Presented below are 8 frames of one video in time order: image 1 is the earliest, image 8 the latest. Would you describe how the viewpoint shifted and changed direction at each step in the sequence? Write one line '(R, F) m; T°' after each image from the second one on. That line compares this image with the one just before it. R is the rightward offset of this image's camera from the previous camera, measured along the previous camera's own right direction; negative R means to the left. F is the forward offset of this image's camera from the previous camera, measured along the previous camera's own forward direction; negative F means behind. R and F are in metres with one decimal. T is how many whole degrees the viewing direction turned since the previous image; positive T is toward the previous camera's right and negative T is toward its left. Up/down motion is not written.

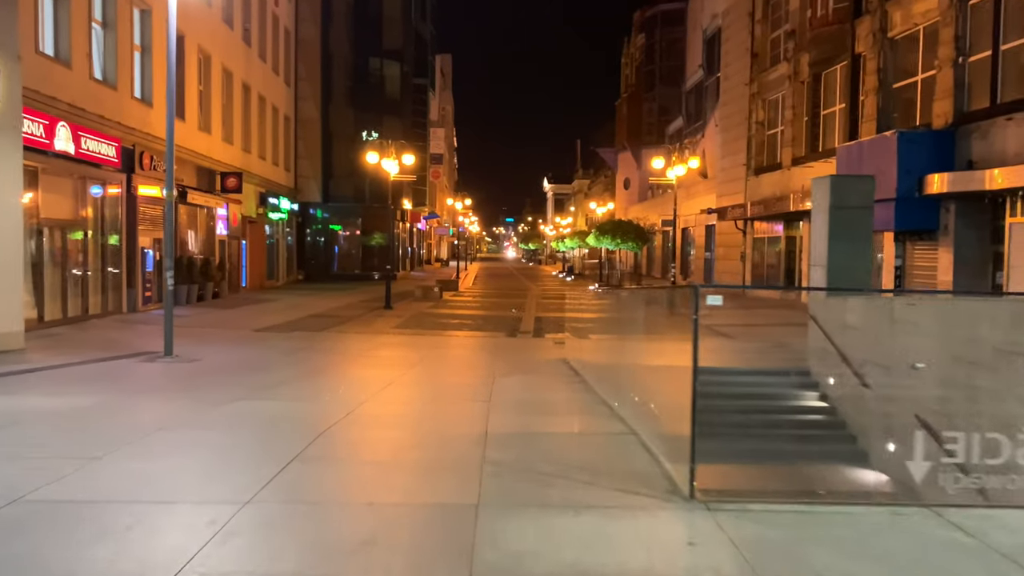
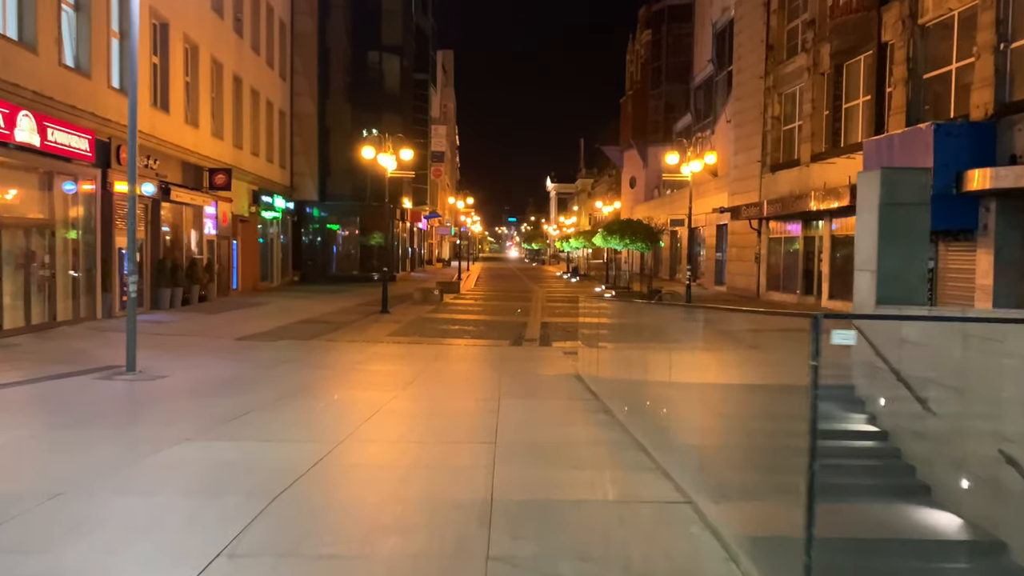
(-0.1, +1.4) m; 0°
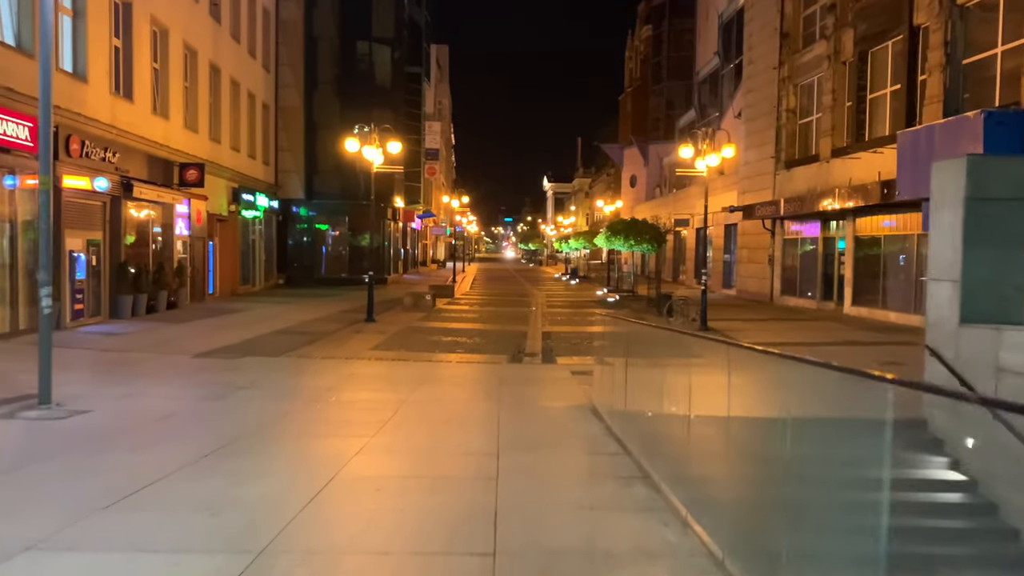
(-0.1, +1.9) m; 0°
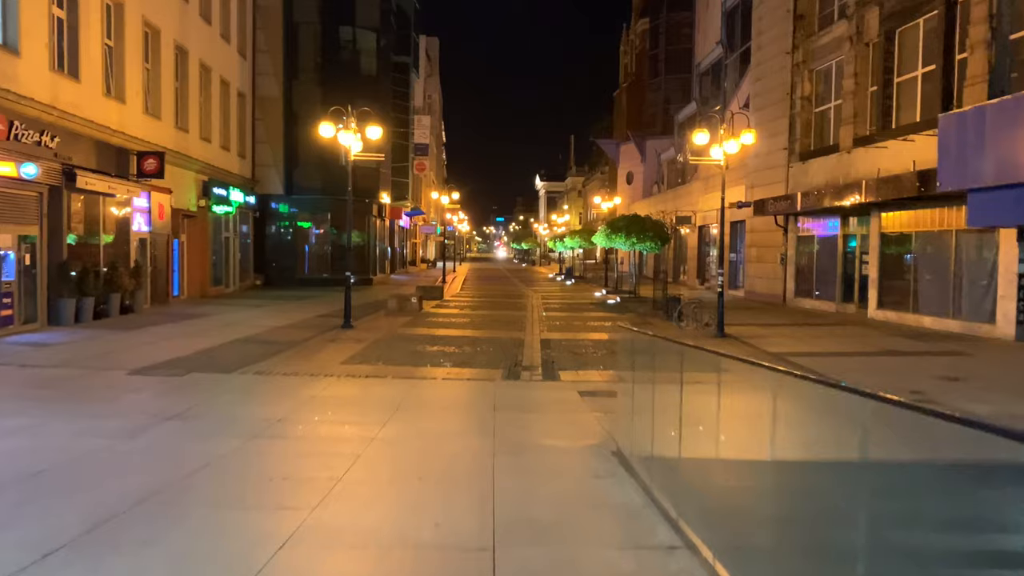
(-0.1, +2.1) m; +1°
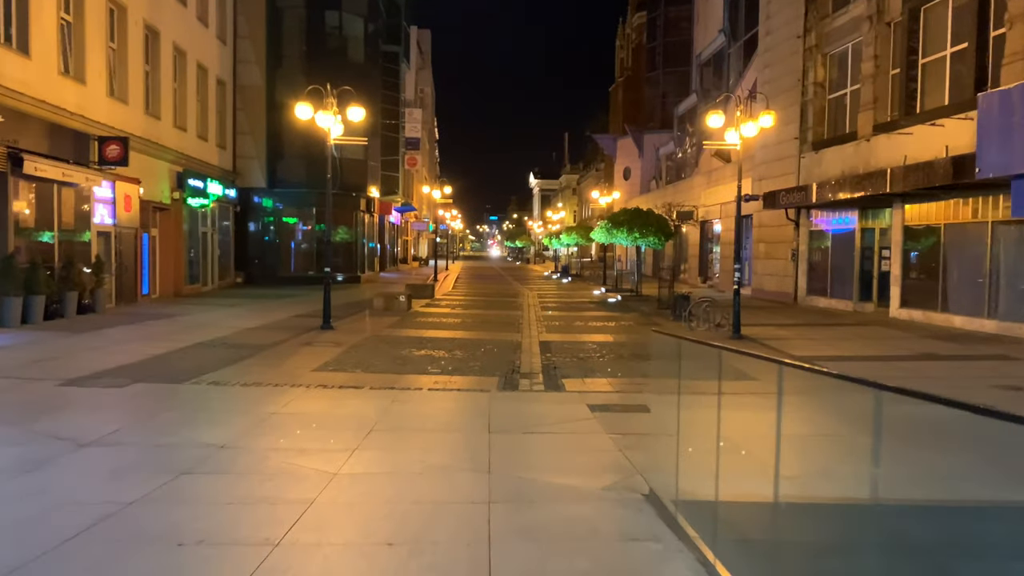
(0.0, +1.6) m; 0°
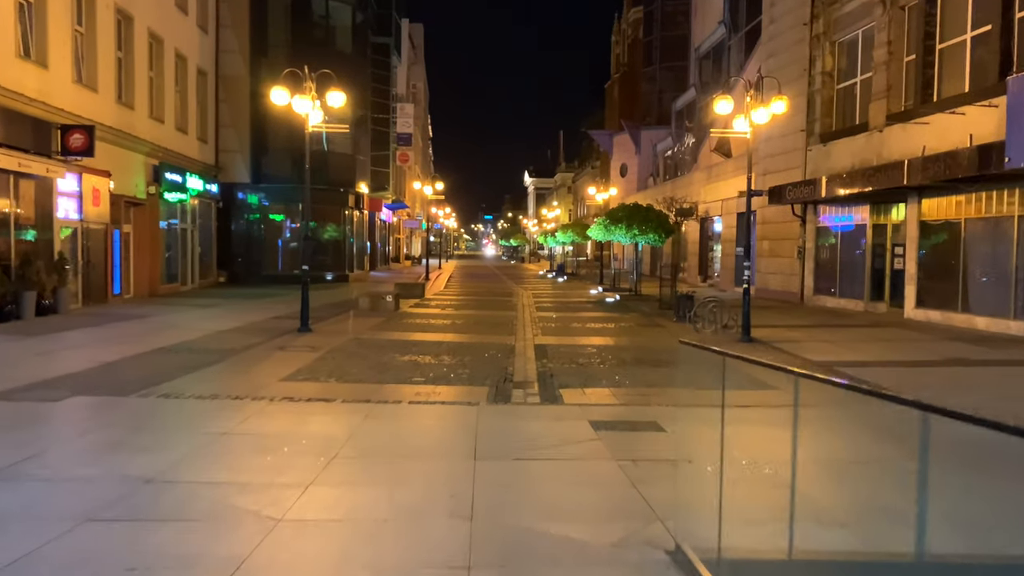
(0.0, +1.2) m; 0°
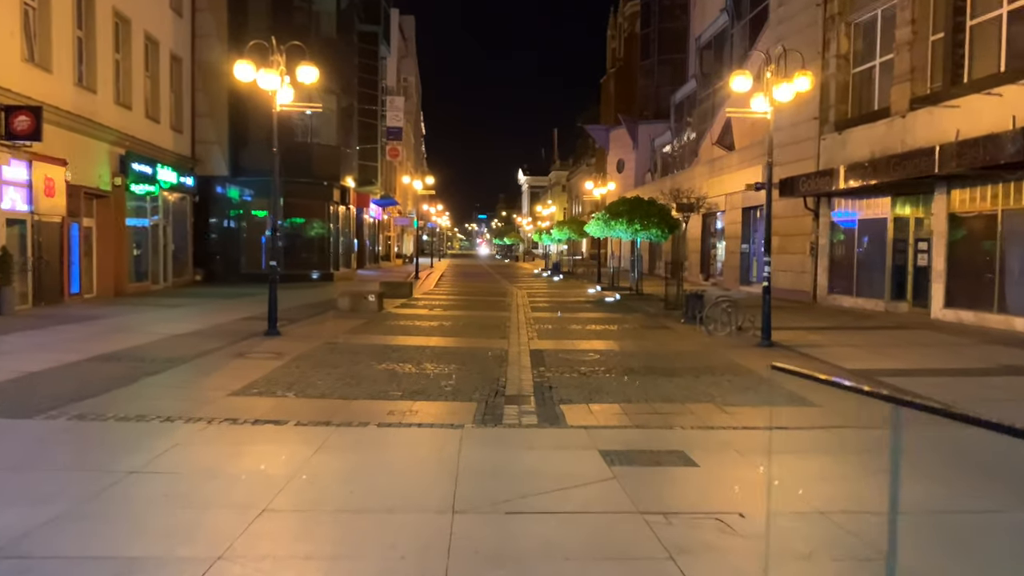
(0.0, +1.6) m; 0°
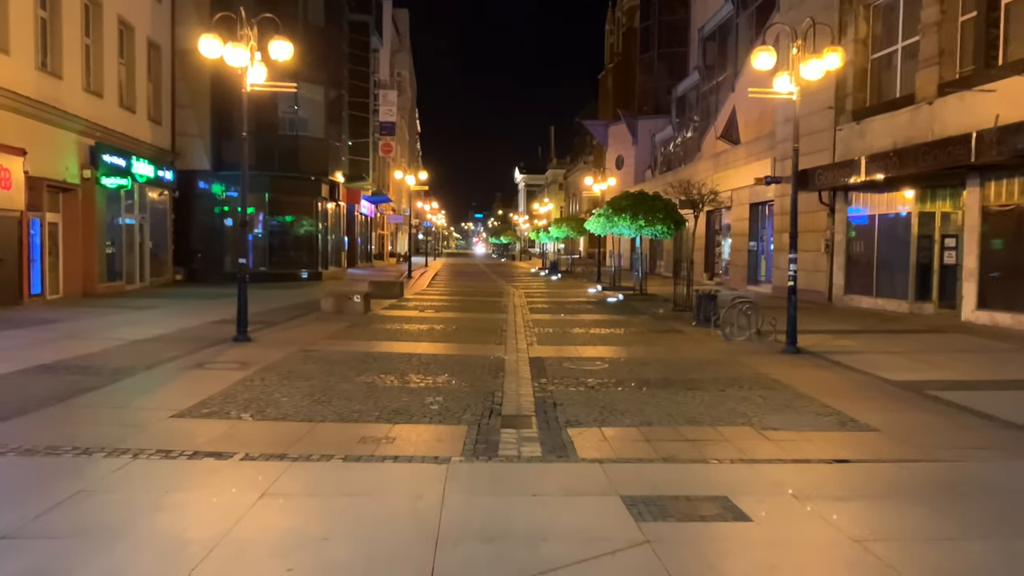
(0.0, +1.4) m; 0°
